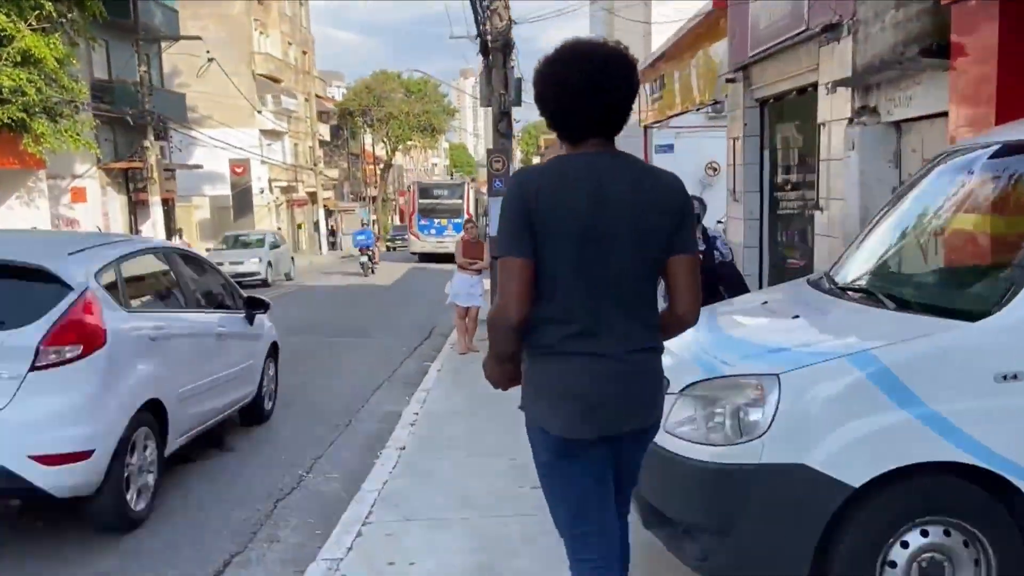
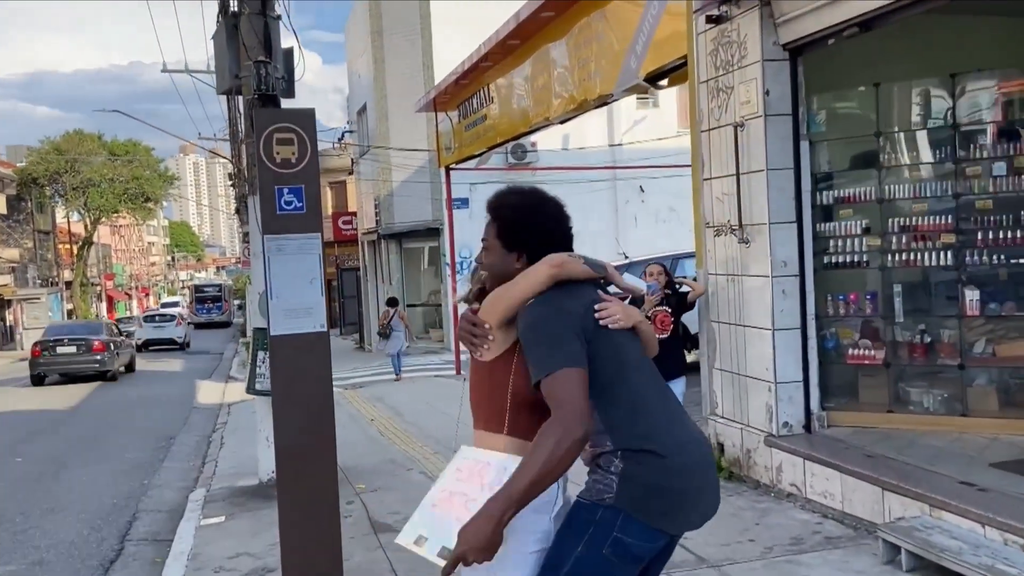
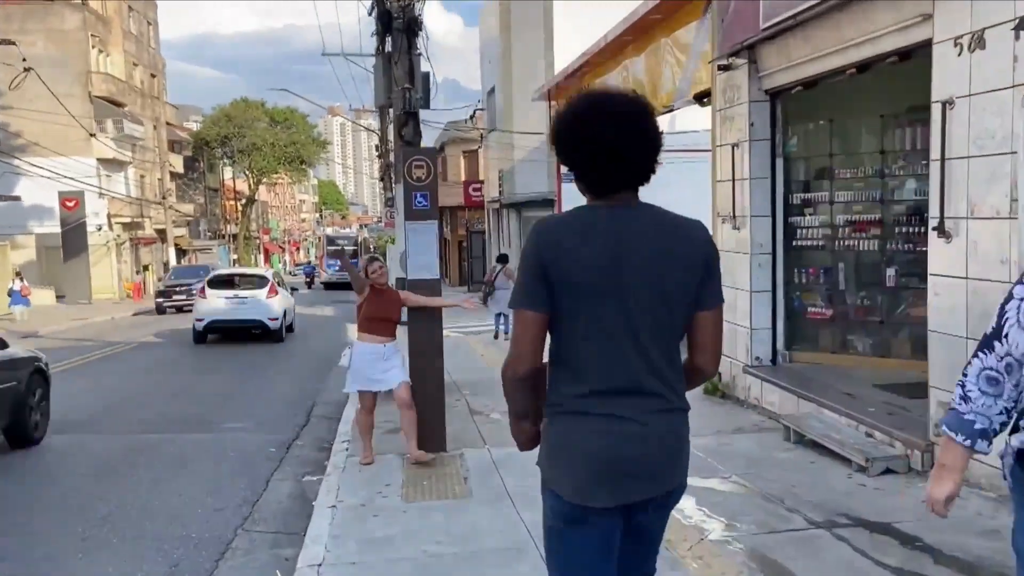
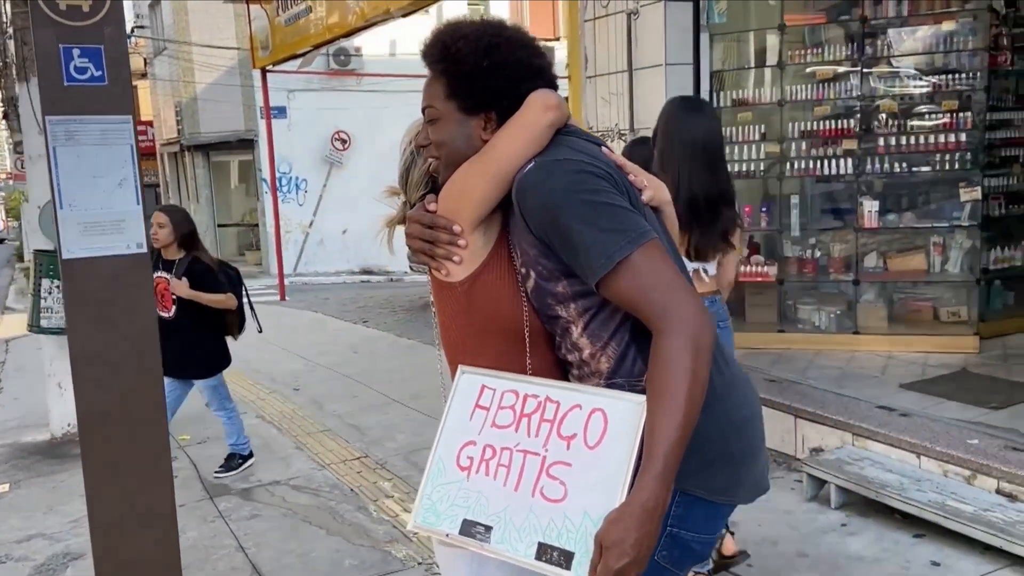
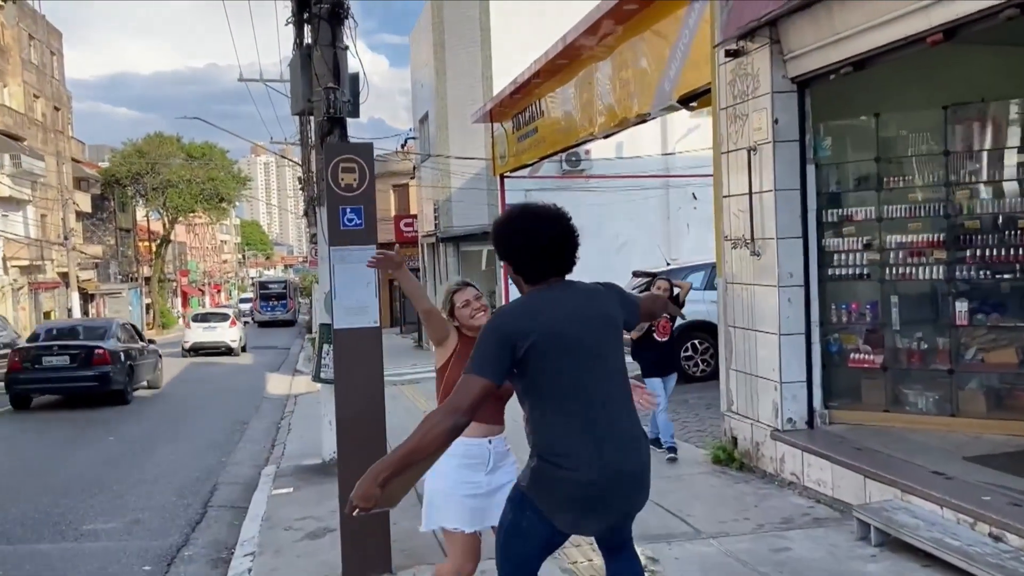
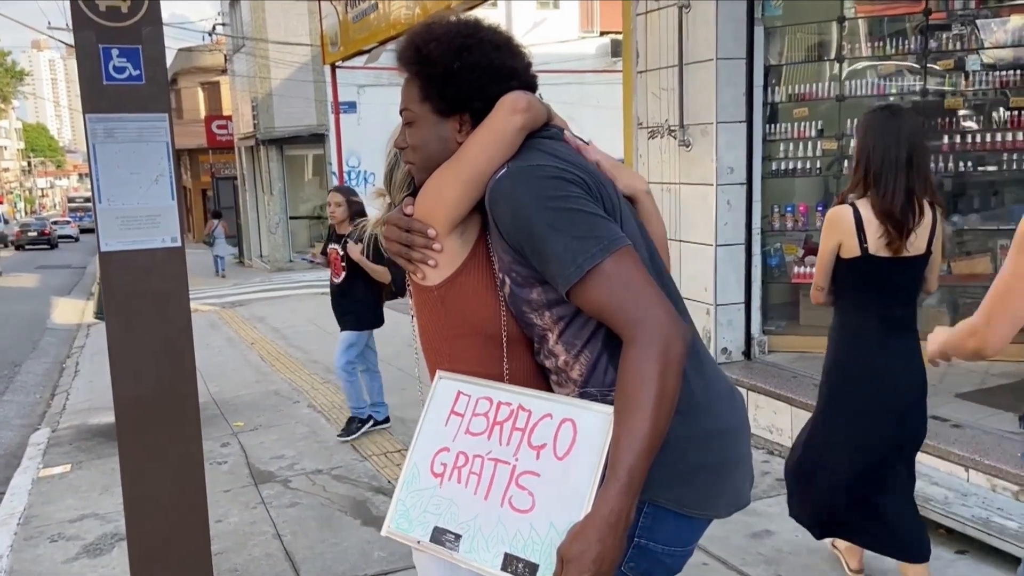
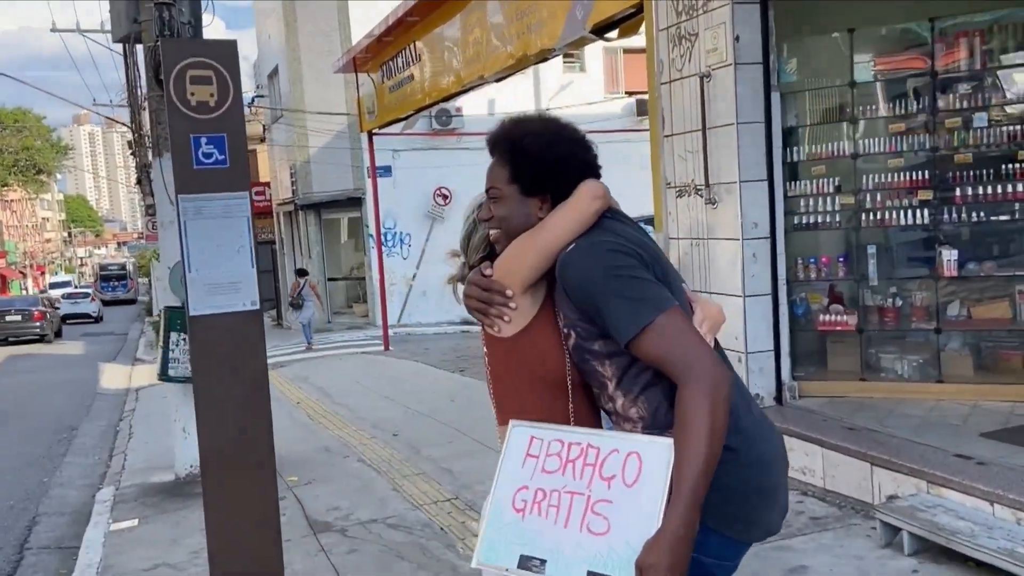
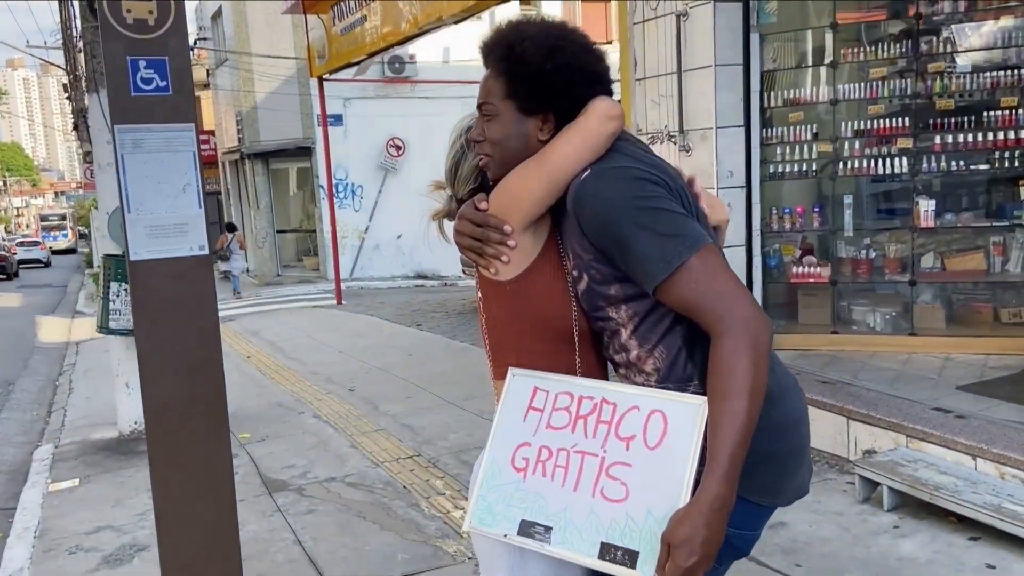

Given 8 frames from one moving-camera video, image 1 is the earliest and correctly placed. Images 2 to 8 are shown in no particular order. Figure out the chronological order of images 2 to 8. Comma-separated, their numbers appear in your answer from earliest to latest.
3, 5, 2, 7, 8, 6, 4
